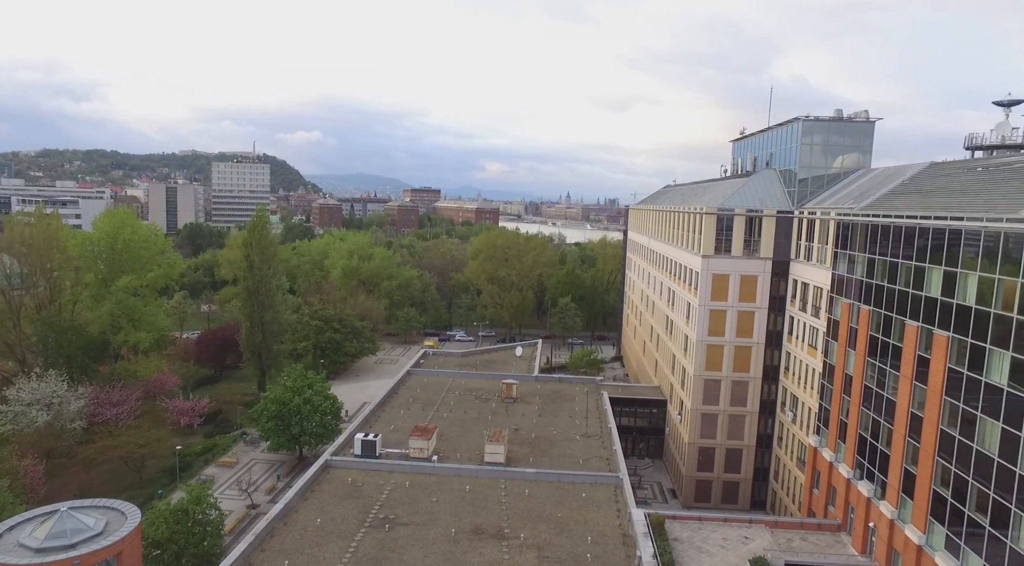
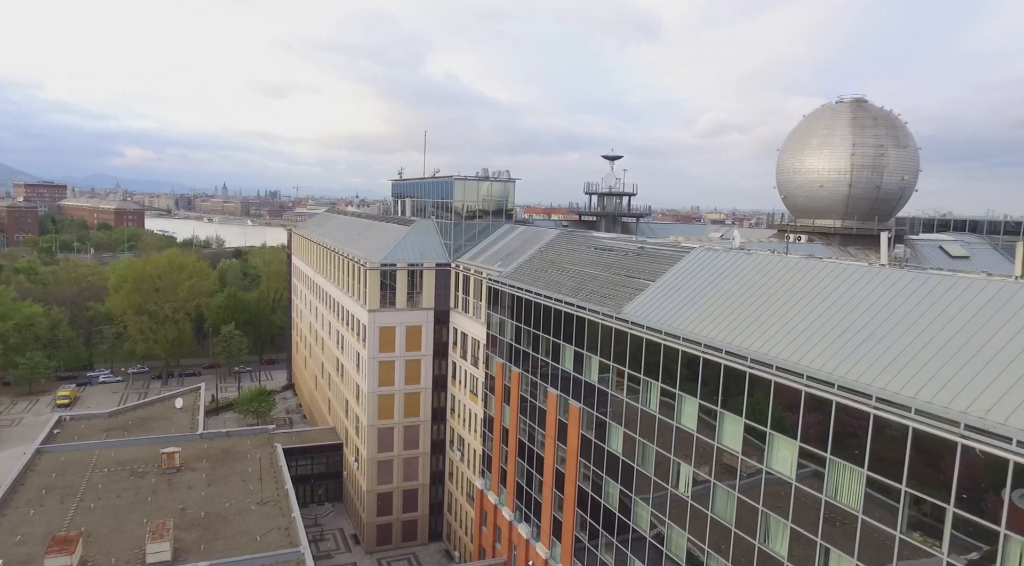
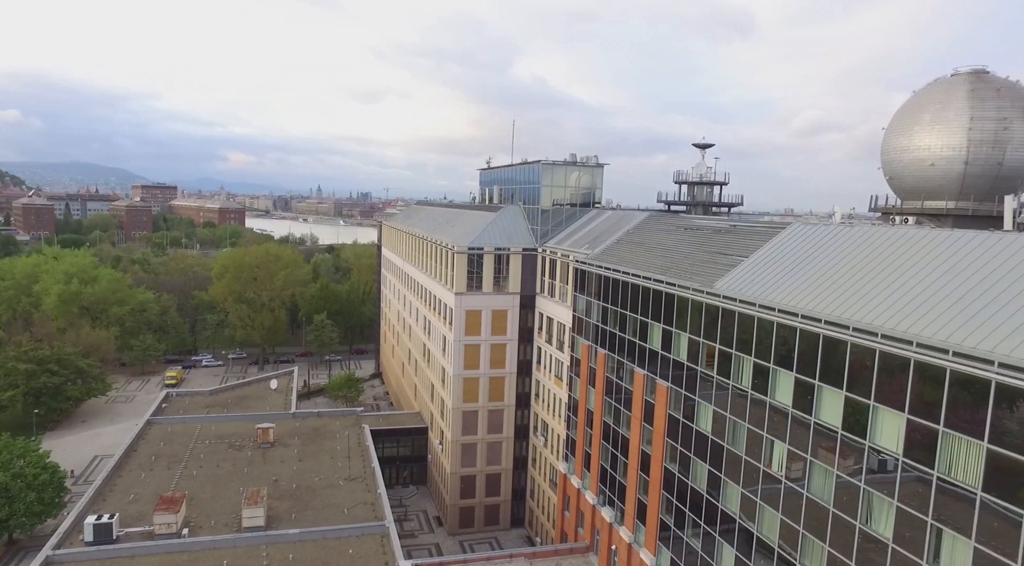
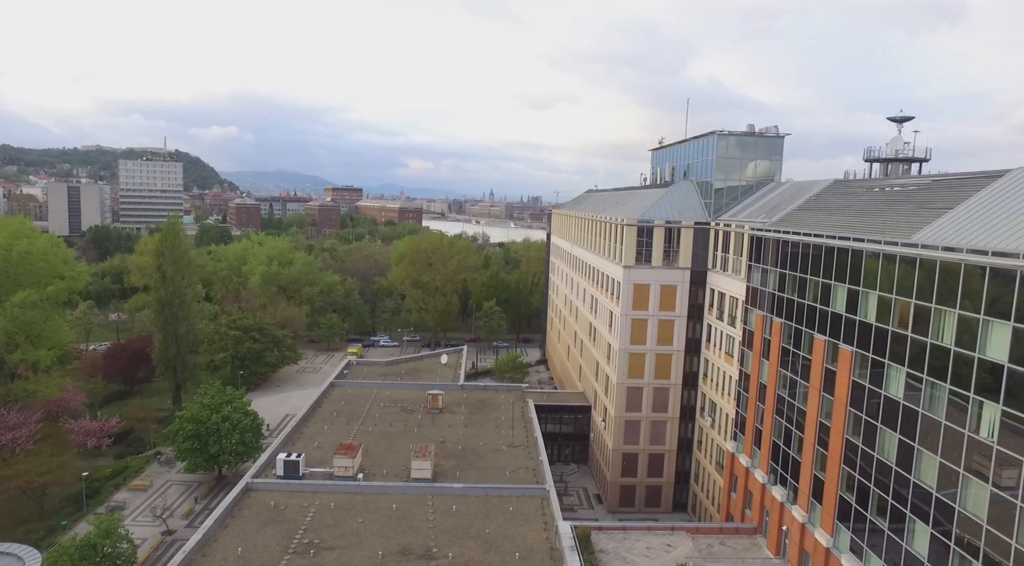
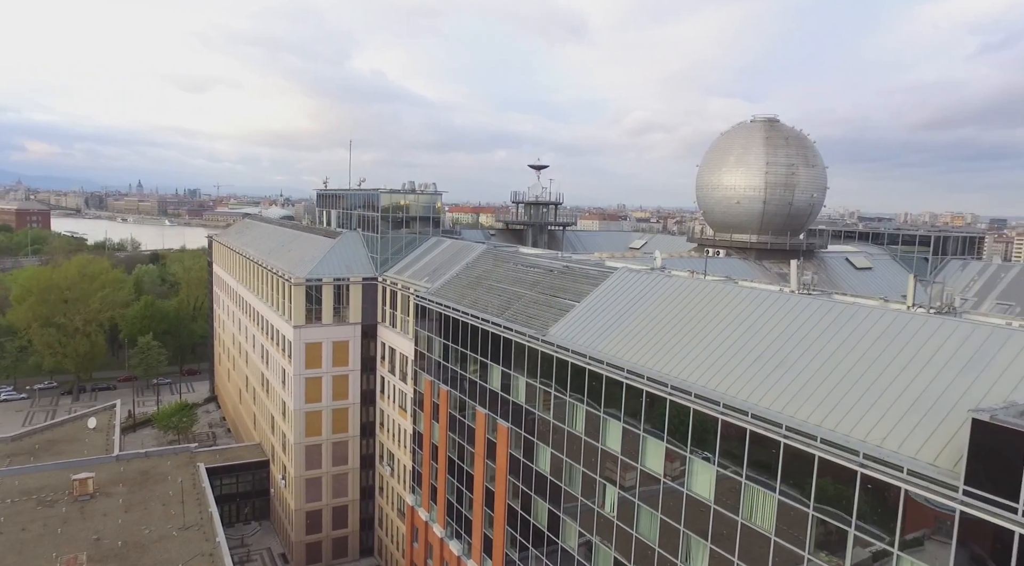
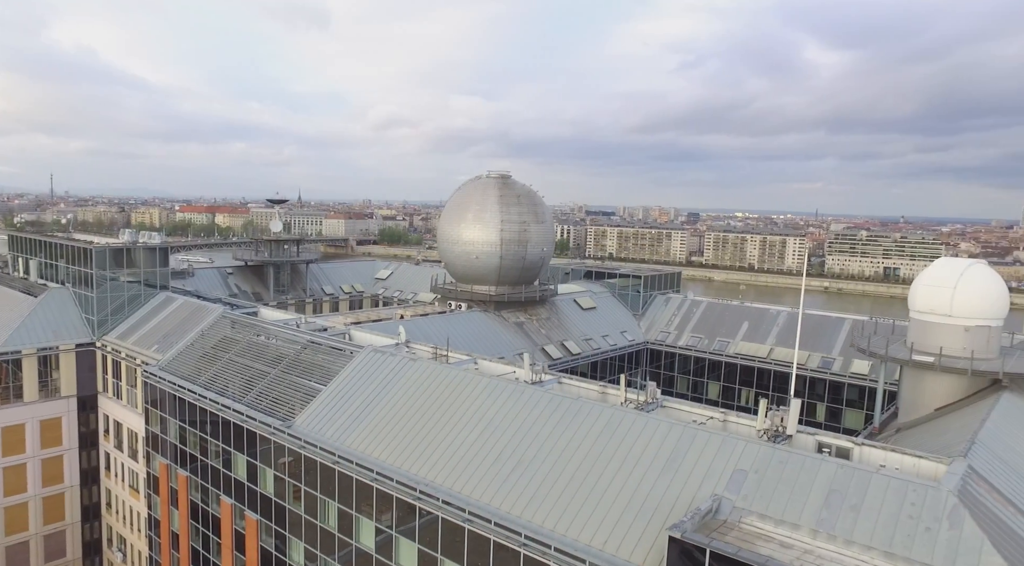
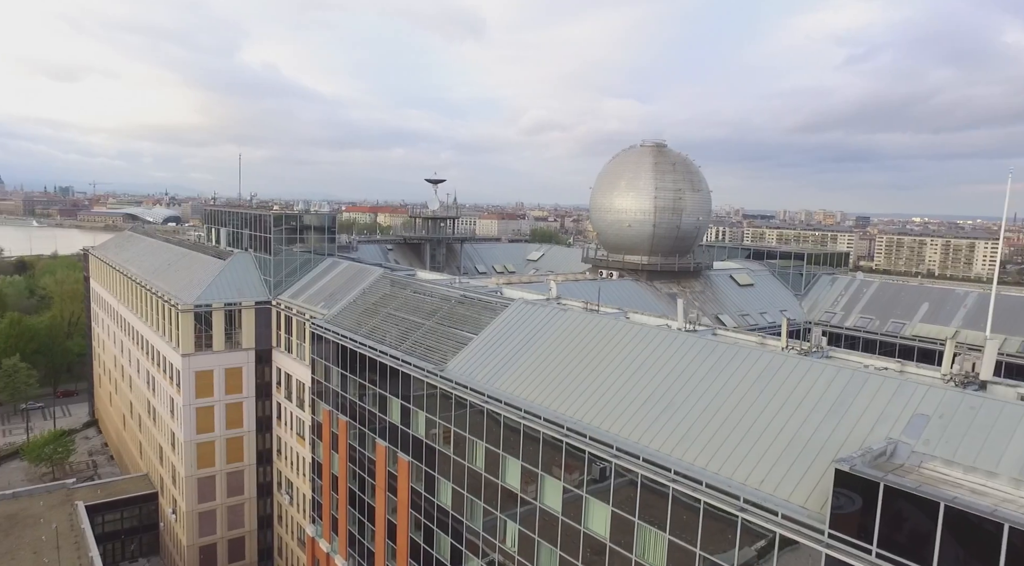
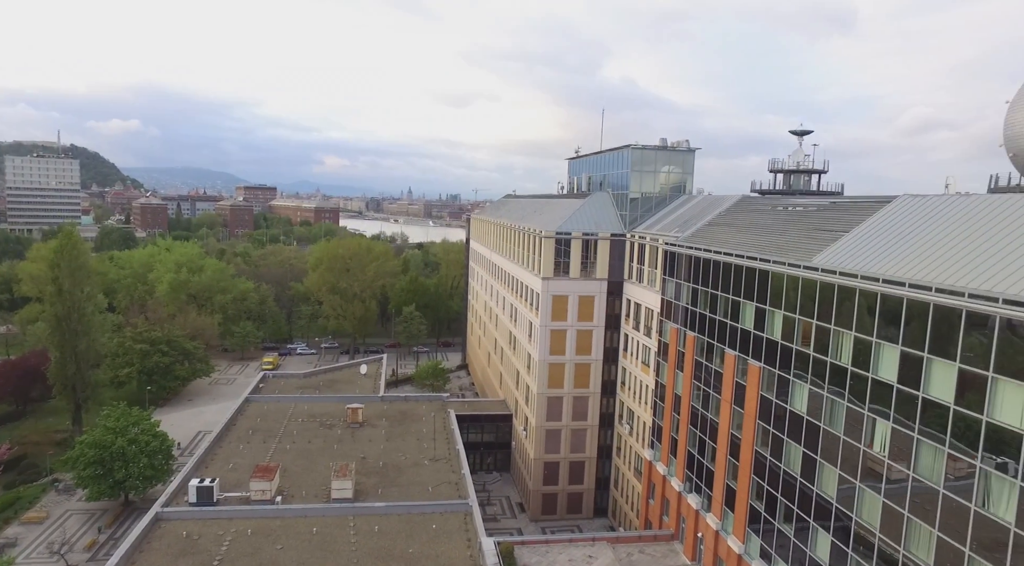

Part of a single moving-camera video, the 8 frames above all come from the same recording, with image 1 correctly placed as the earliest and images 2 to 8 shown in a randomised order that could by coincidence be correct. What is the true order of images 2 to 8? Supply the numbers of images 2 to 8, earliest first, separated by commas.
4, 8, 3, 2, 5, 7, 6
